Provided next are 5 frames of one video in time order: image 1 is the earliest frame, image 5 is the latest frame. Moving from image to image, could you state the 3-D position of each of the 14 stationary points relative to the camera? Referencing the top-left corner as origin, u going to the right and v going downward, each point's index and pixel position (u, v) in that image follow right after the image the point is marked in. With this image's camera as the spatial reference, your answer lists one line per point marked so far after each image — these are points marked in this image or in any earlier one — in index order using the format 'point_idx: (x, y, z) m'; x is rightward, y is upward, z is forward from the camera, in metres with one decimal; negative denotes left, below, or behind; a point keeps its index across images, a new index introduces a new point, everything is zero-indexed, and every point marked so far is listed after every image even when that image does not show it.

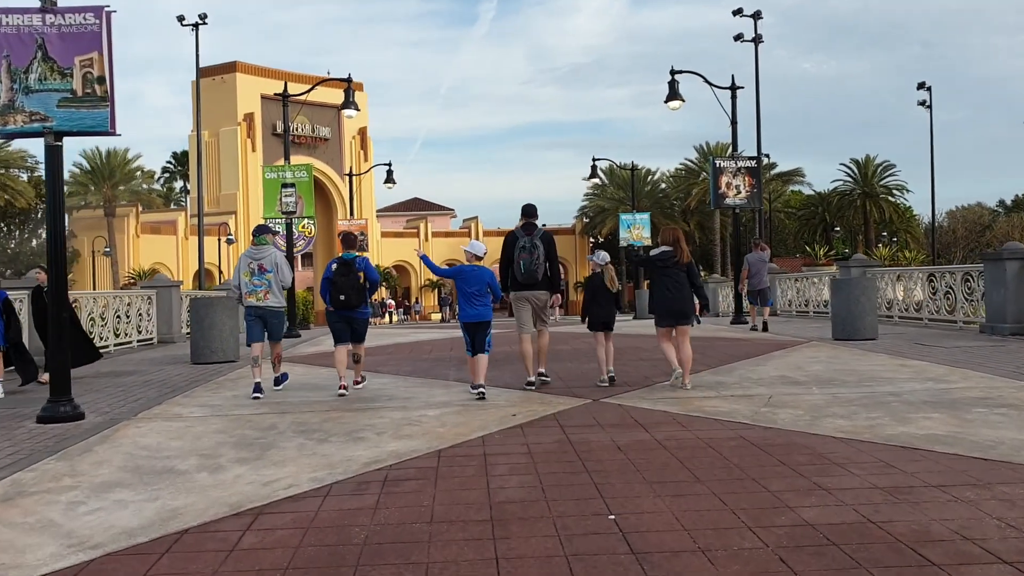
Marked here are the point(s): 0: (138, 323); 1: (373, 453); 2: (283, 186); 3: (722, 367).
0: (-6.7, -0.6, +17.0) m
1: (-0.9, -1.1, +6.1) m
2: (-4.4, +2.0, +18.3) m
3: (+2.3, -0.9, +10.3) m
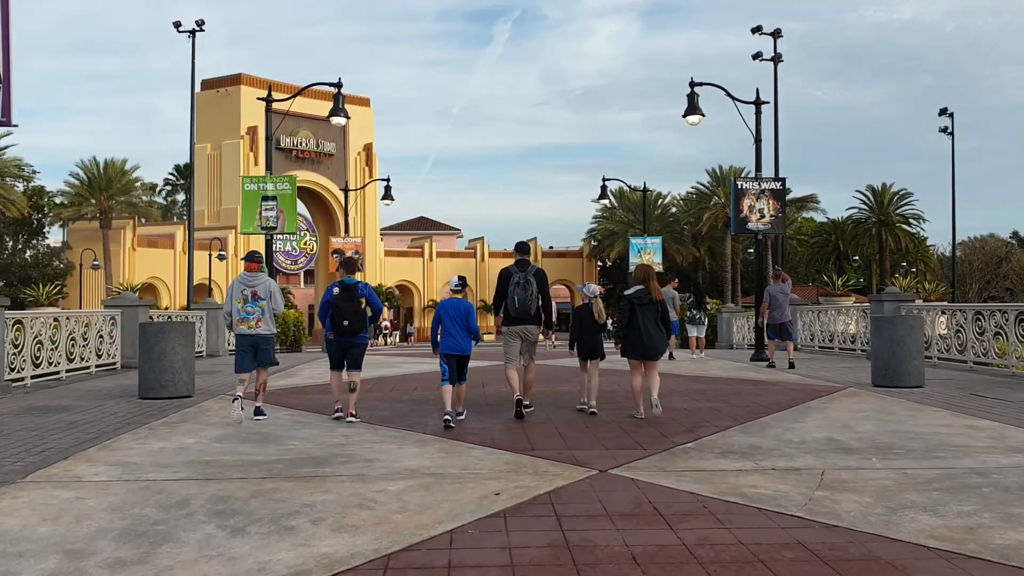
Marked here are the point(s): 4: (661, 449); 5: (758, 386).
0: (-6.7, -0.9, +15.4) m
1: (-1.0, -1.3, +4.5) m
2: (-4.4, +1.6, +16.8) m
3: (+2.2, -1.2, +8.6) m
4: (+1.1, -1.2, +7.2) m
5: (+3.1, -1.3, +12.1) m
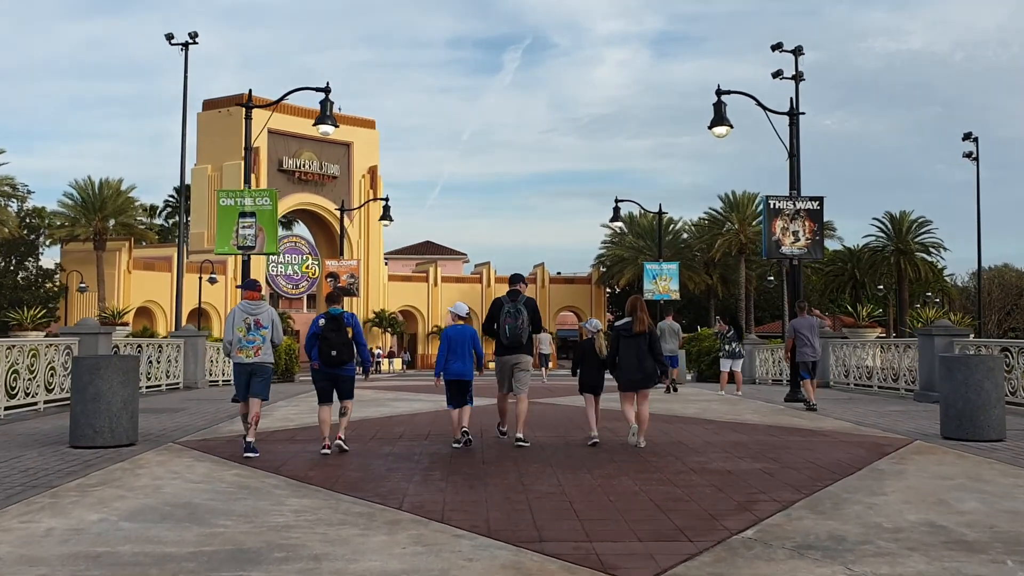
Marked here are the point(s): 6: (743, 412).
0: (-6.6, -1.3, +13.6) m
1: (-1.0, -1.4, +2.7) m
2: (-4.3, +1.1, +15.1) m
3: (+2.2, -1.5, +6.8) m
4: (+1.1, -1.4, +5.3) m
5: (+3.2, -1.6, +10.3) m
6: (+3.2, -1.7, +13.0) m
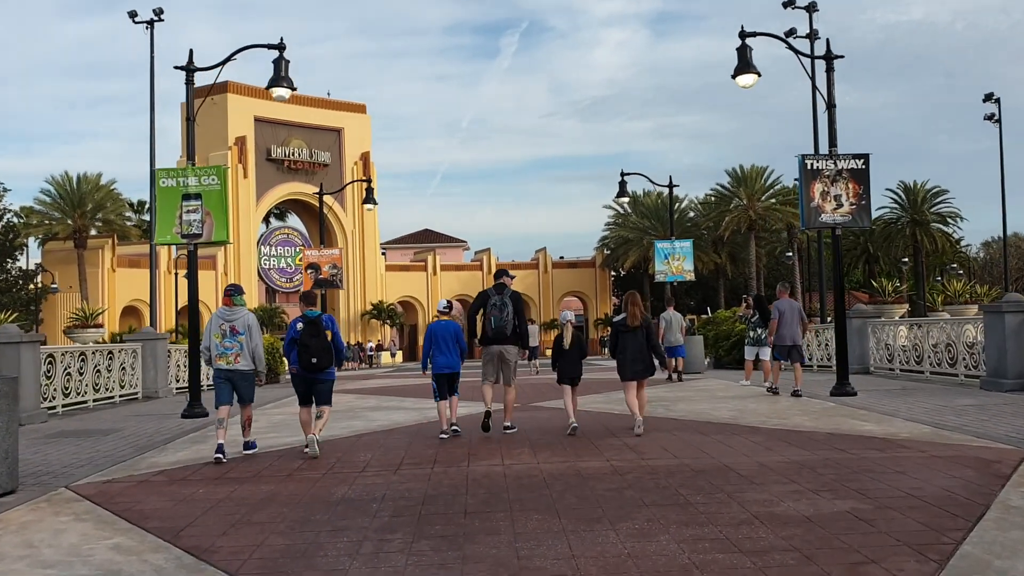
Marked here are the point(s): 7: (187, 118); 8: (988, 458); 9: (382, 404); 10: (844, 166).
0: (-6.7, -1.3, +11.4) m
1: (-1.1, -1.4, +0.4) m
2: (-4.4, +1.2, +12.8) m
3: (+2.1, -1.3, +4.5) m
4: (+1.1, -1.3, +3.1) m
5: (+3.1, -1.4, +8.0) m
6: (+3.1, -1.4, +10.7) m
7: (-4.4, +2.3, +12.9) m
8: (+3.7, -1.3, +7.5) m
9: (-1.9, -1.7, +13.8) m
10: (+4.6, +1.7, +13.3) m
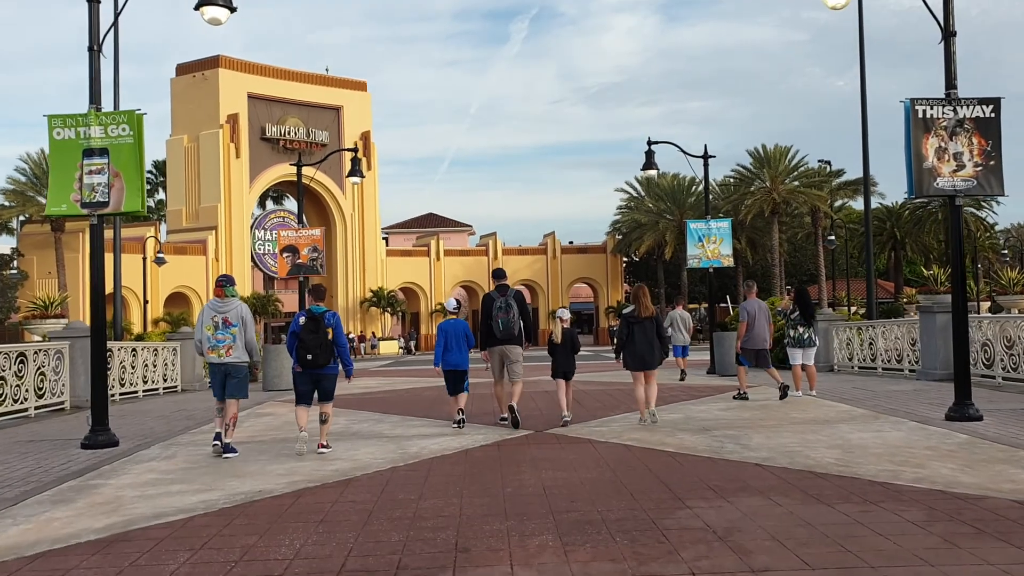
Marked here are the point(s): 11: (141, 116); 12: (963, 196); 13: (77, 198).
0: (-6.6, -1.2, +8.2) m
1: (-1.1, -1.4, -2.8) m
2: (-4.3, +1.3, +9.6) m
3: (+2.2, -1.3, +1.3) m
4: (+1.1, -1.3, -0.1) m
5: (+3.2, -1.3, +4.8) m
6: (+3.2, -1.3, +7.5) m
7: (-4.3, +2.4, +9.6) m
8: (+3.8, -1.3, +4.2) m
9: (-1.8, -1.5, +10.6) m
10: (+4.8, +1.8, +10.0) m
11: (-3.7, +1.7, +9.6) m
12: (+4.7, +1.0, +9.9) m
13: (-4.3, +0.9, +9.5) m
